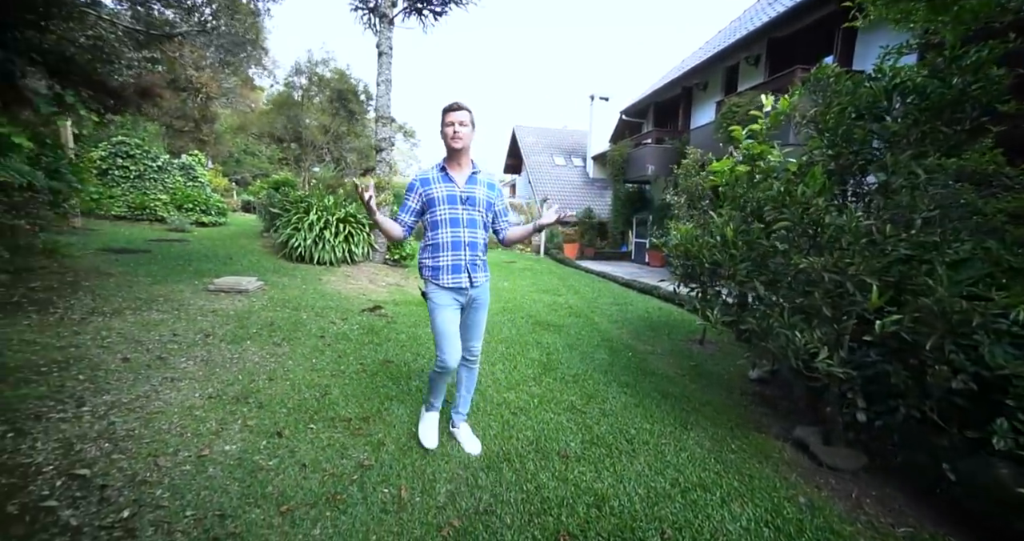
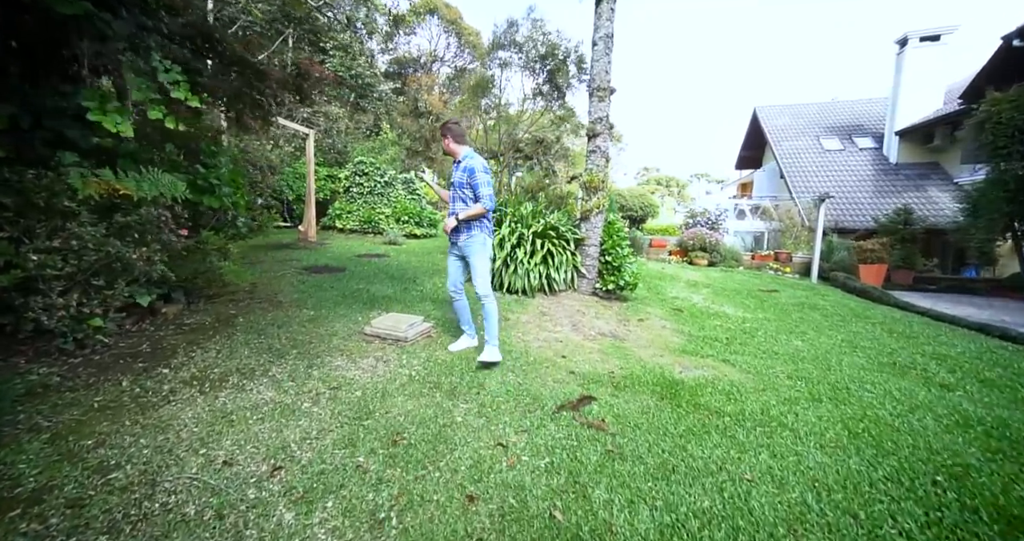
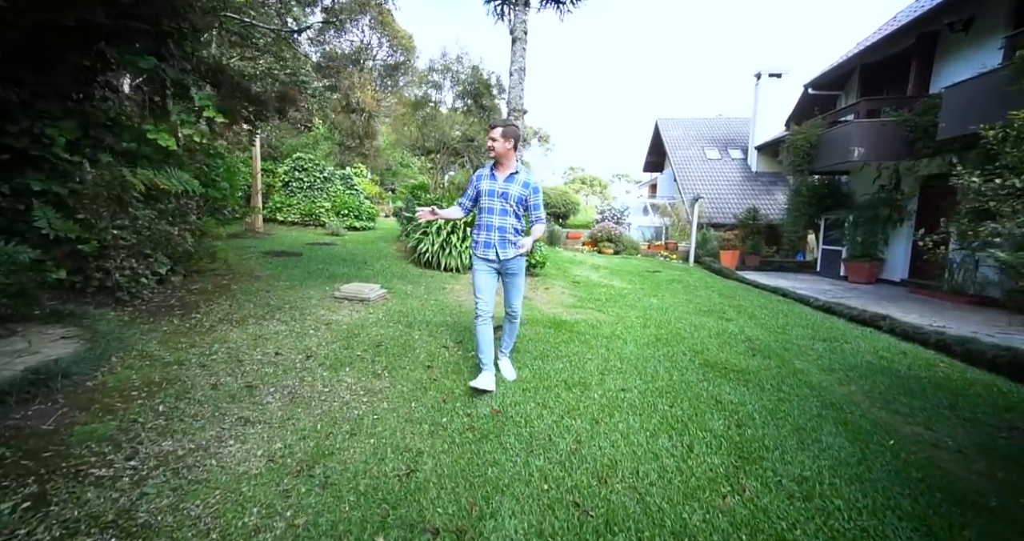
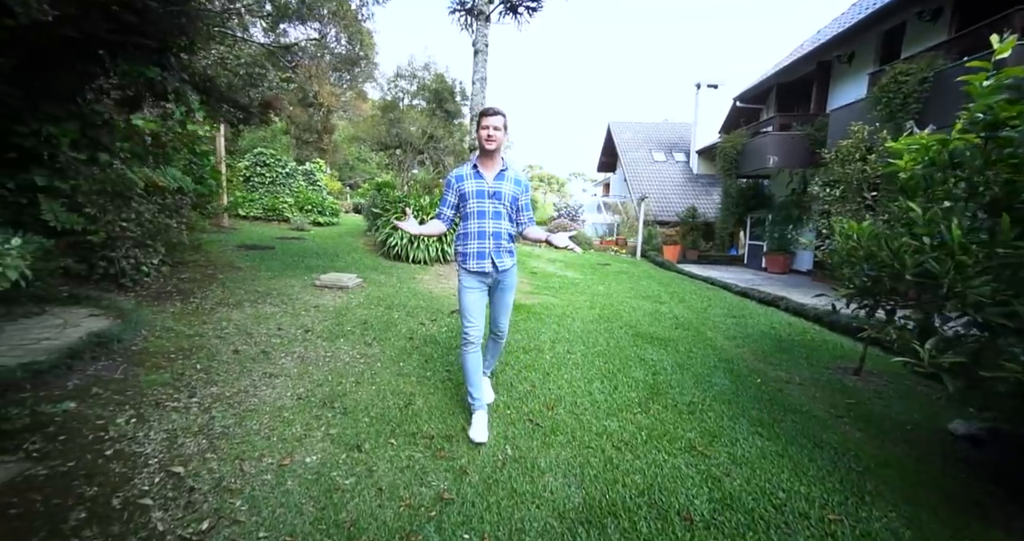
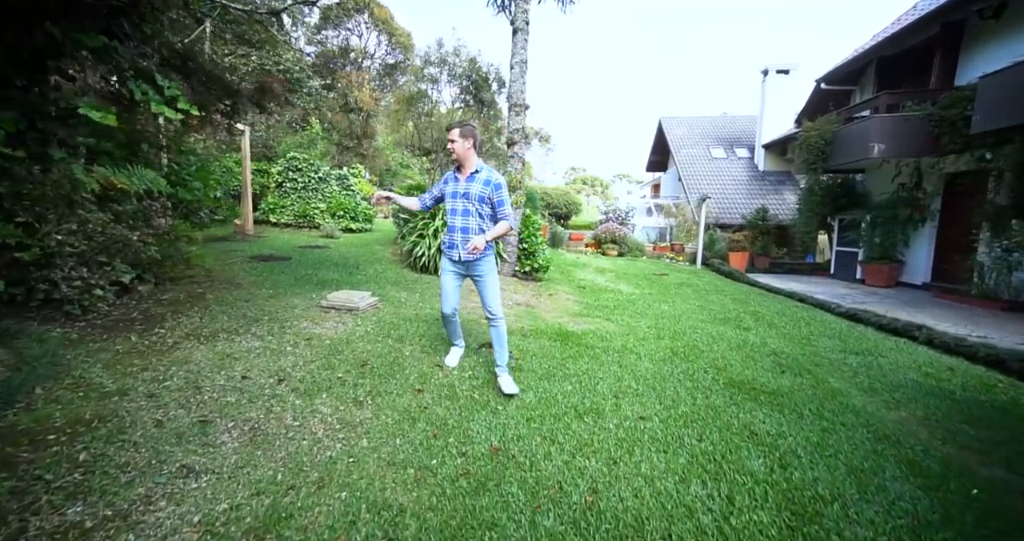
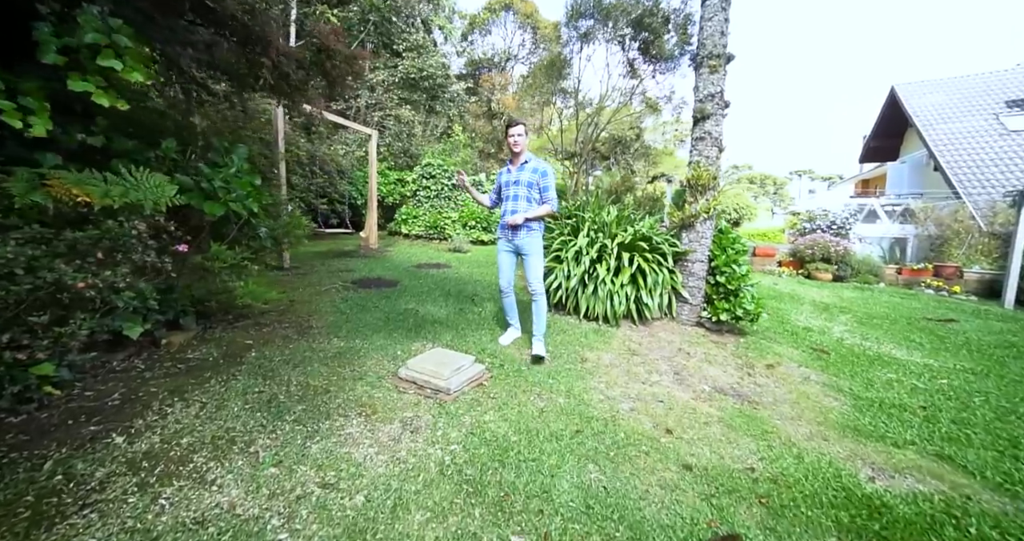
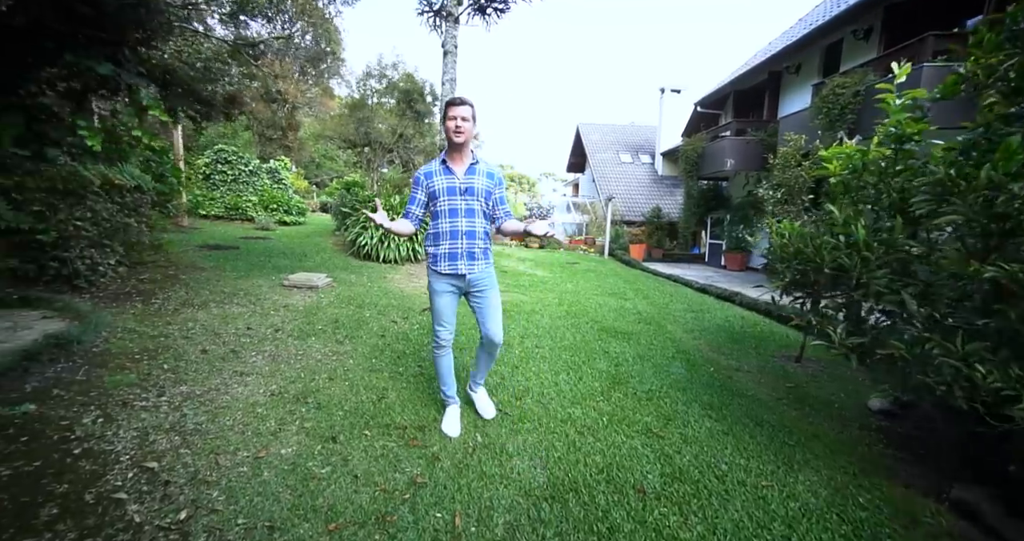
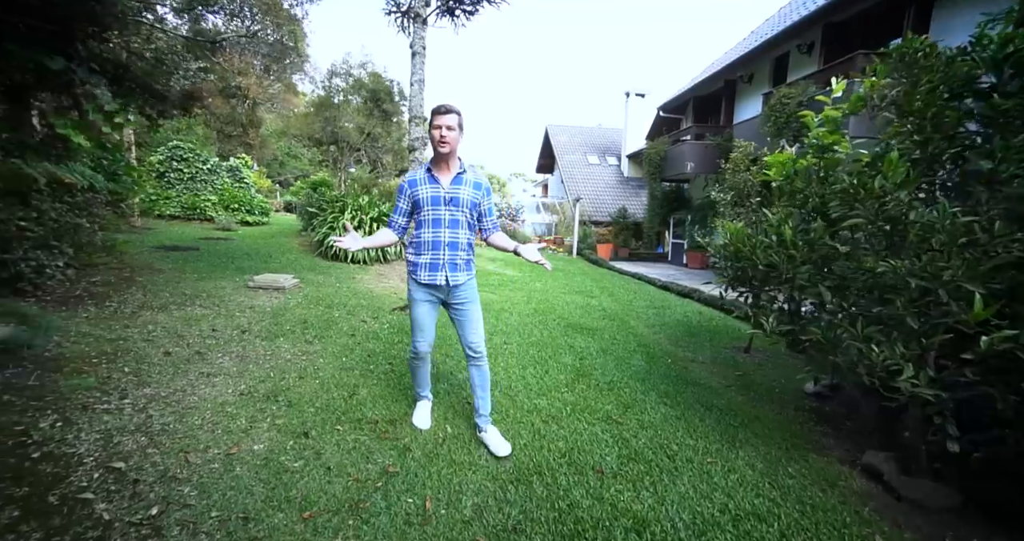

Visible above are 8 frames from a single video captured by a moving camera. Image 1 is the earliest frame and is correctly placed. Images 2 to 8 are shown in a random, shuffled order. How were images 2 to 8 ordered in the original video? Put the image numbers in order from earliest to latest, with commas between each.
8, 7, 4, 3, 5, 2, 6
